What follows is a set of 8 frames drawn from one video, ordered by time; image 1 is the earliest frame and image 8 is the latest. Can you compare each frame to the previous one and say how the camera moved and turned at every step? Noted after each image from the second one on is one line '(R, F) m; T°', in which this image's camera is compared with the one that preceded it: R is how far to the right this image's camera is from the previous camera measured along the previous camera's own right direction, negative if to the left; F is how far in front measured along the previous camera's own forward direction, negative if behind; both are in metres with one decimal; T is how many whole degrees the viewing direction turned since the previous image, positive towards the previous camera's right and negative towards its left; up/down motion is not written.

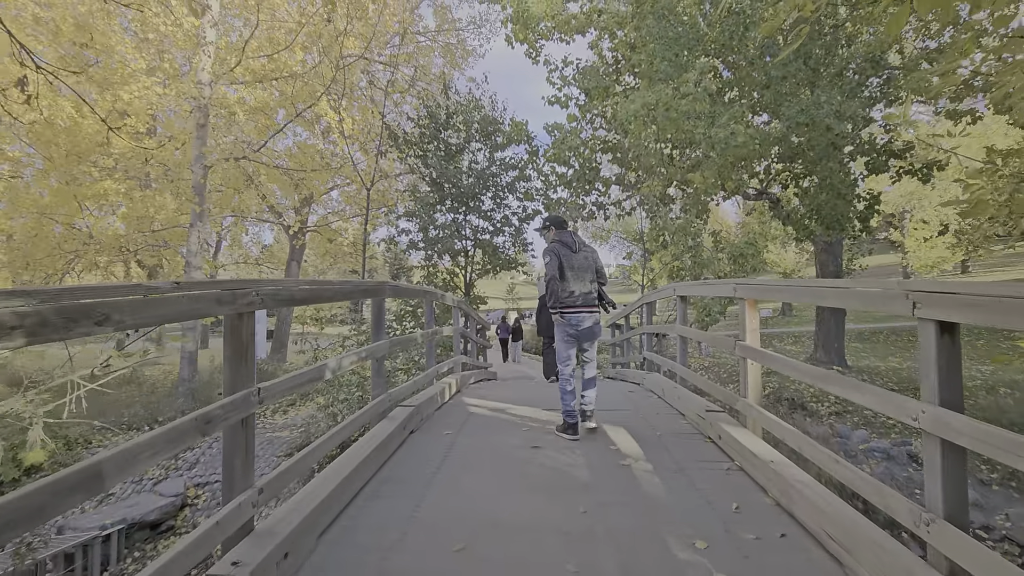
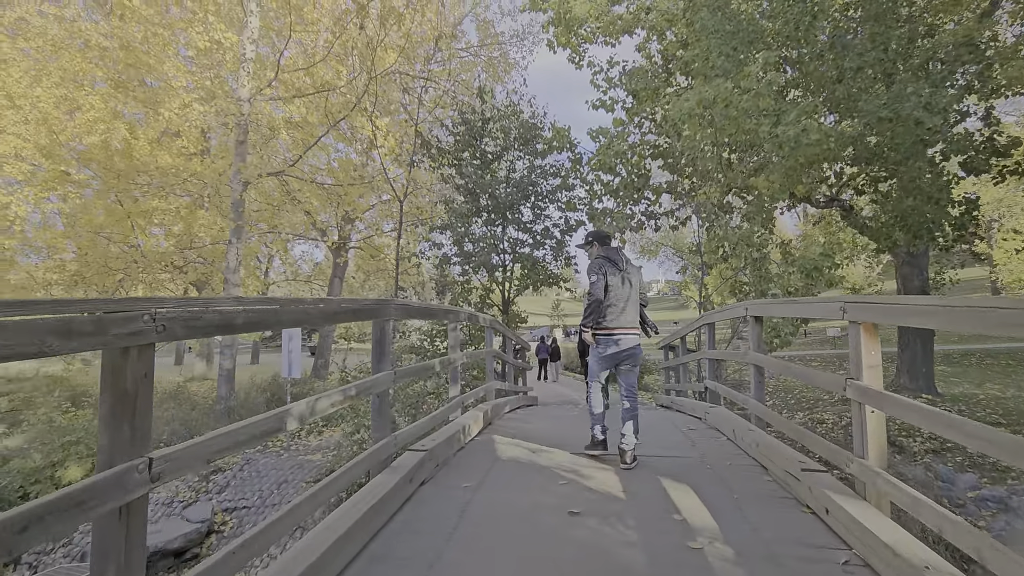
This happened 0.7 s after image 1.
(+0.1, +0.6) m; -5°
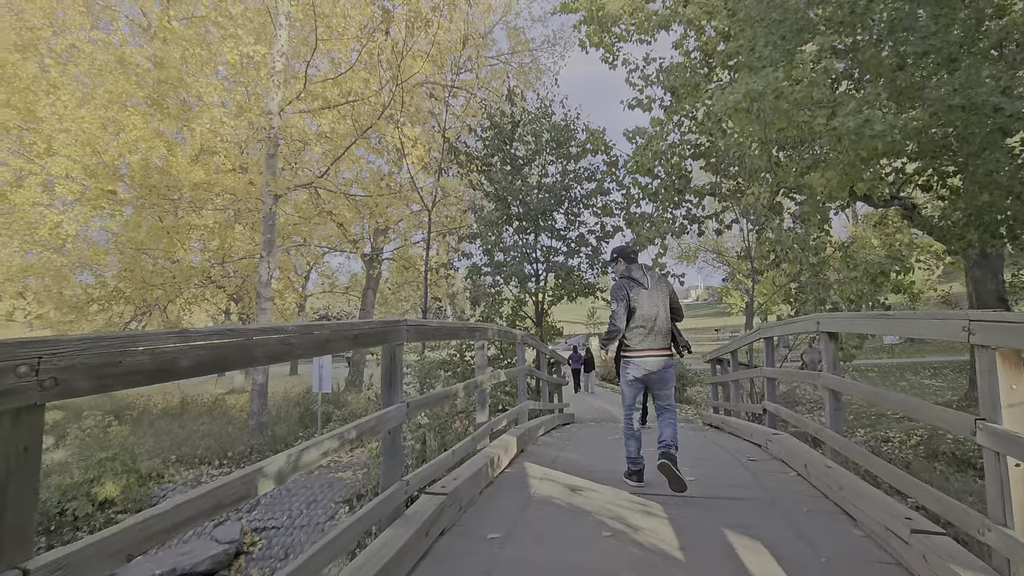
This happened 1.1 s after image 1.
(0.0, +0.4) m; -4°
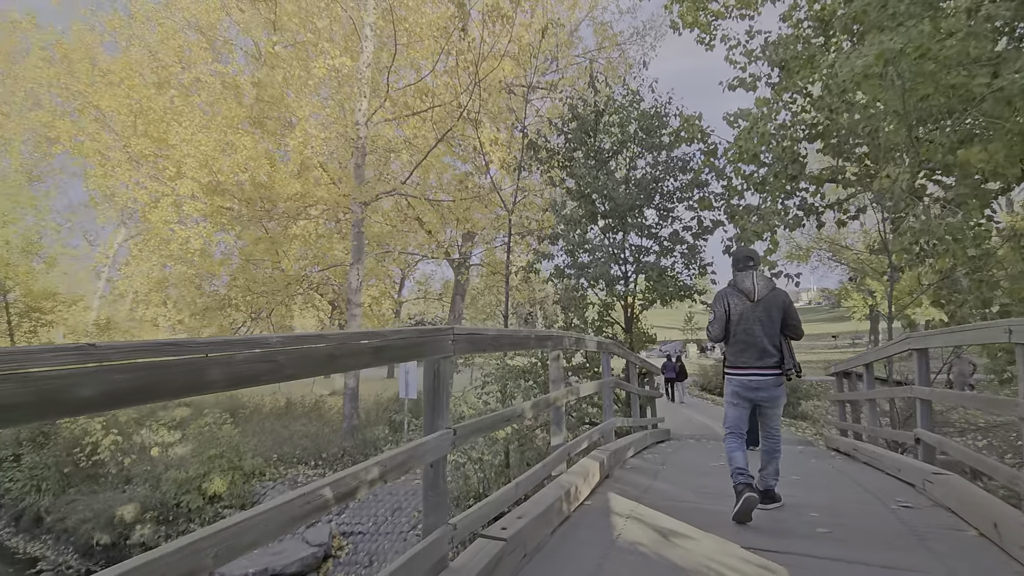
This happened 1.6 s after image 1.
(+0.1, +0.5) m; -10°
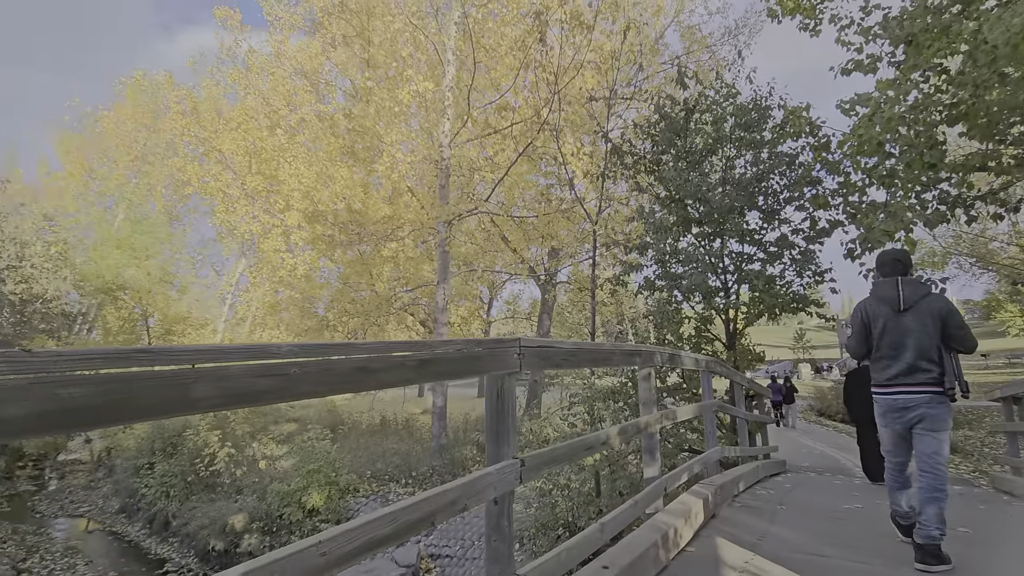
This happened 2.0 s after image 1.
(0.0, +0.3) m; -10°
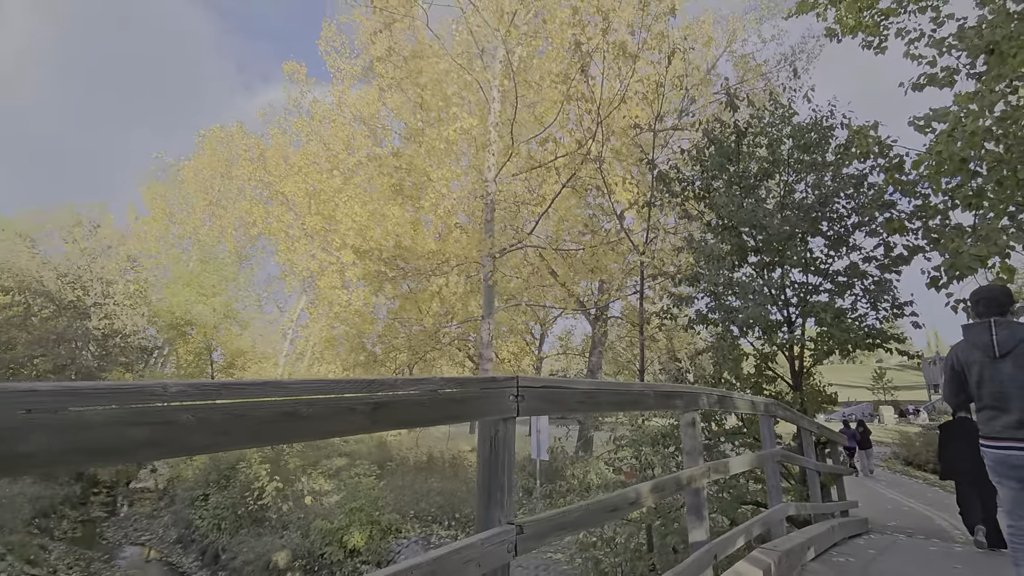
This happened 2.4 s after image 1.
(+0.1, +0.2) m; -6°
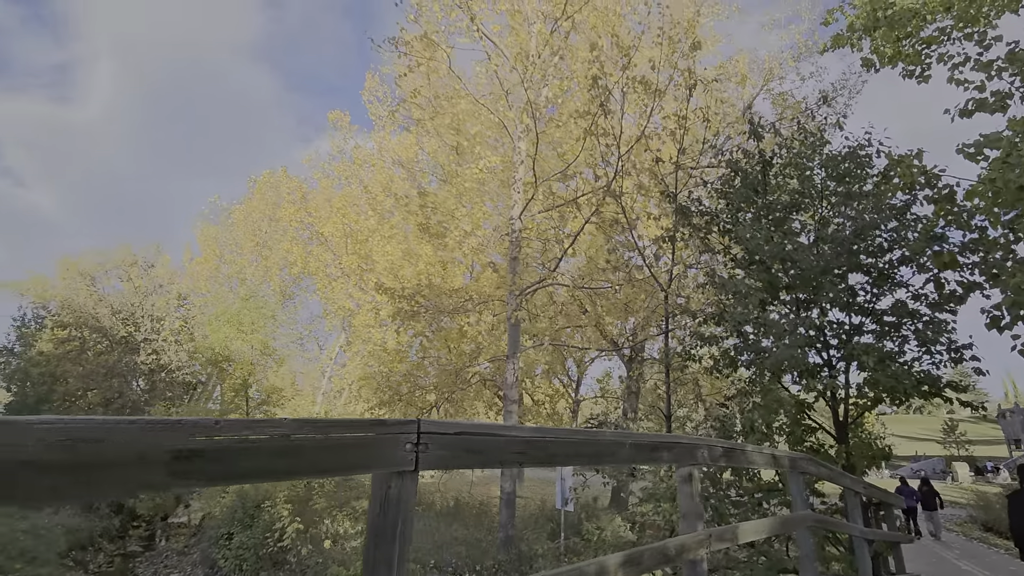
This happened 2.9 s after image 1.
(+0.3, +0.2) m; -5°
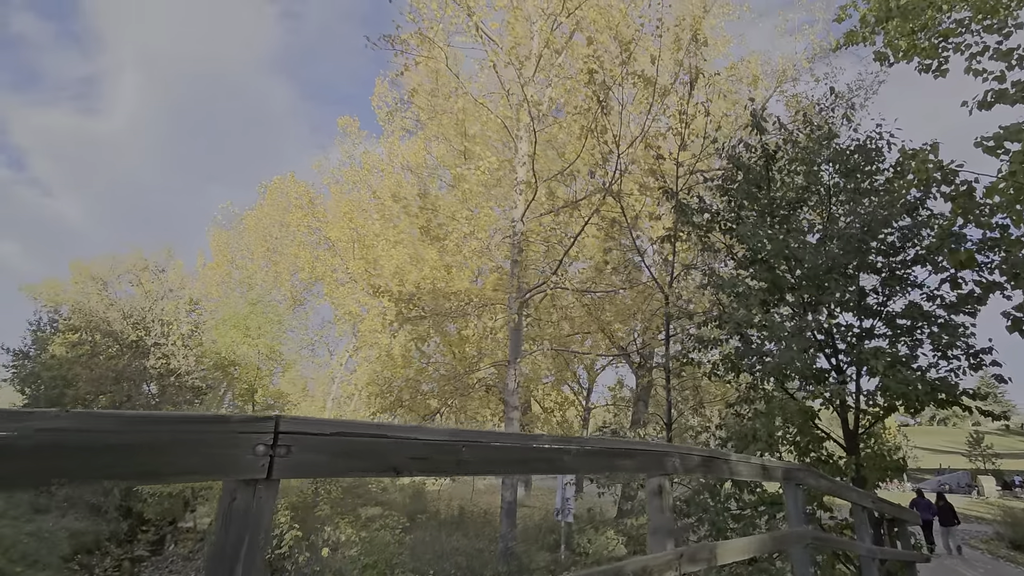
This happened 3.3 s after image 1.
(+0.2, +0.2) m; -2°
